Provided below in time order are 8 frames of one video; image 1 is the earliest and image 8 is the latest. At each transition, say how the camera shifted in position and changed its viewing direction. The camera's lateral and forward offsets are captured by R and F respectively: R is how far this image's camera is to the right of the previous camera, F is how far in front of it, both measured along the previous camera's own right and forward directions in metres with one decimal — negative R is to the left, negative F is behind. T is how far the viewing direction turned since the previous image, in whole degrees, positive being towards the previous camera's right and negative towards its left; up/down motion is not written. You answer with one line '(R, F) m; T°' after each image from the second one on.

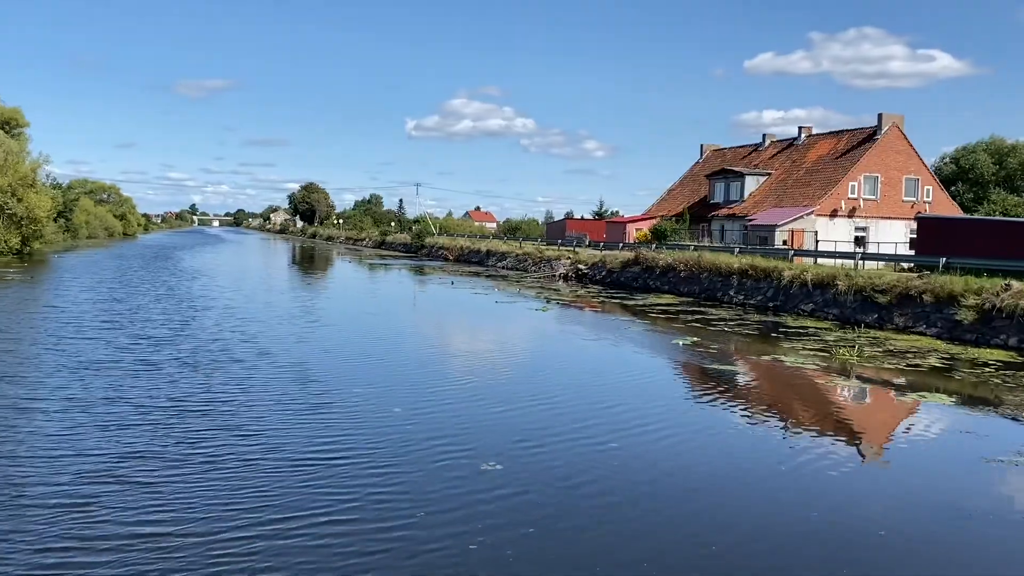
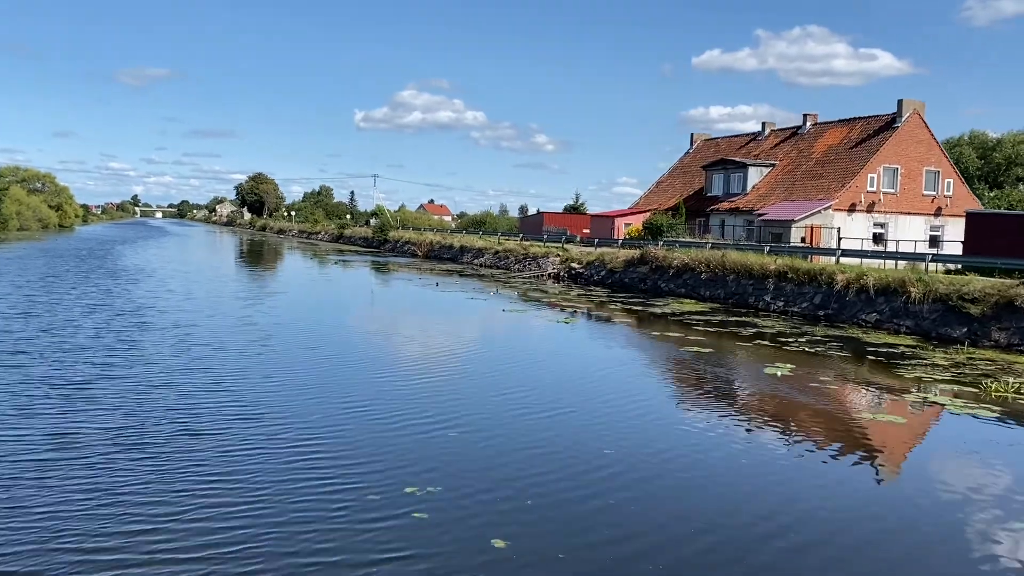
(-1.7, +3.8) m; +4°
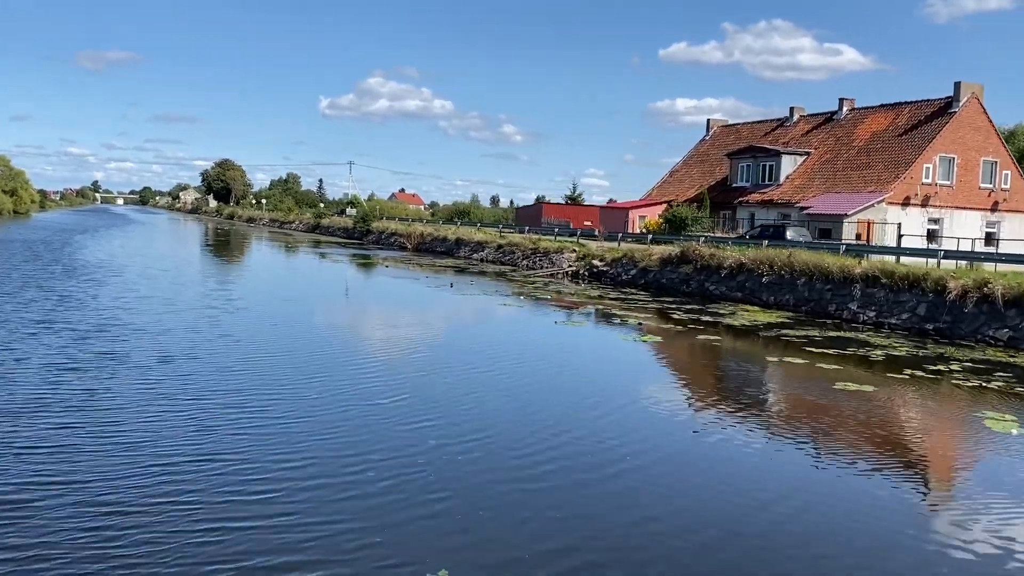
(-2.0, +3.8) m; +2°
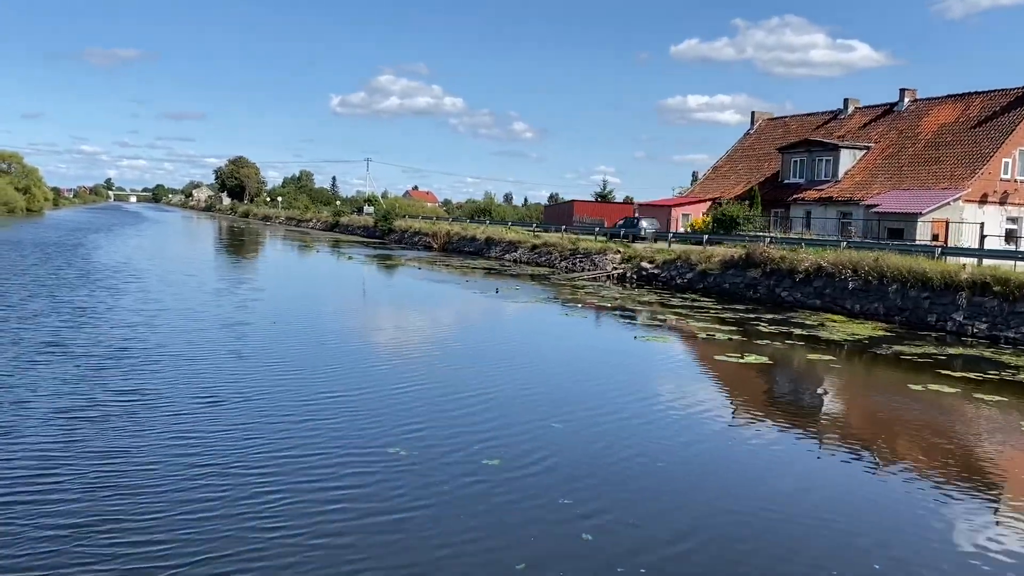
(-1.3, +2.1) m; -1°
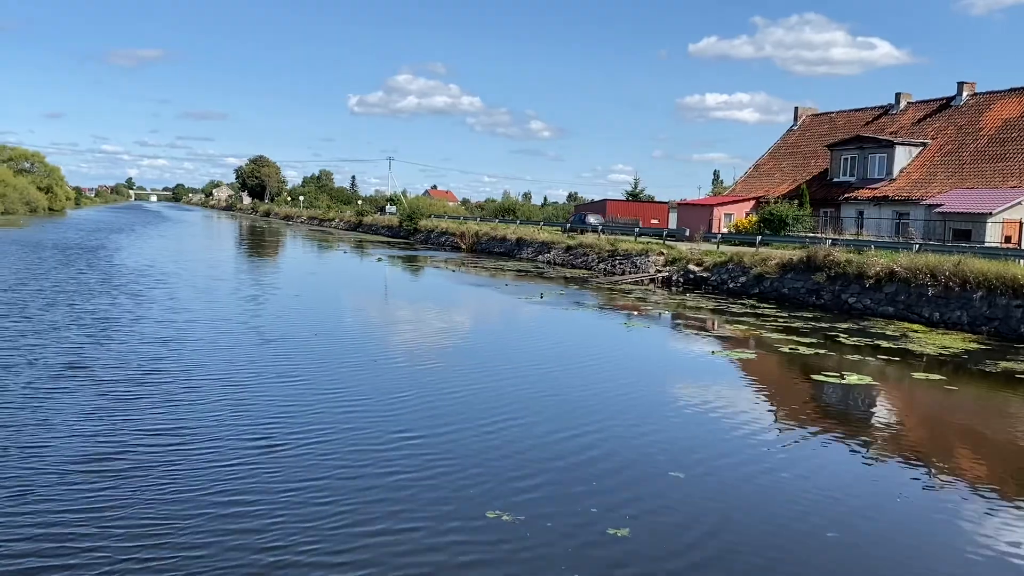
(-0.9, +1.4) m; -1°
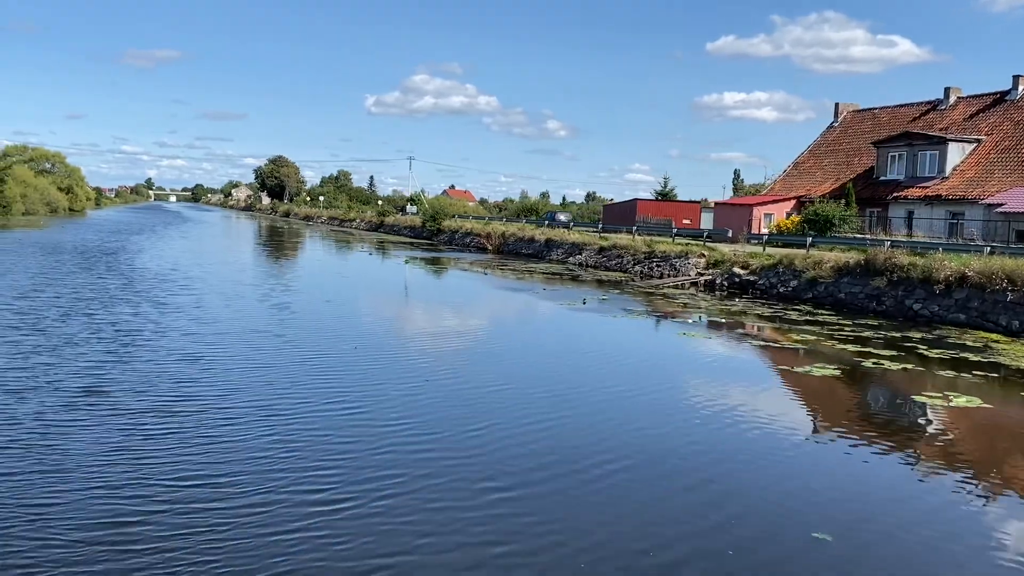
(-0.7, +1.2) m; -1°
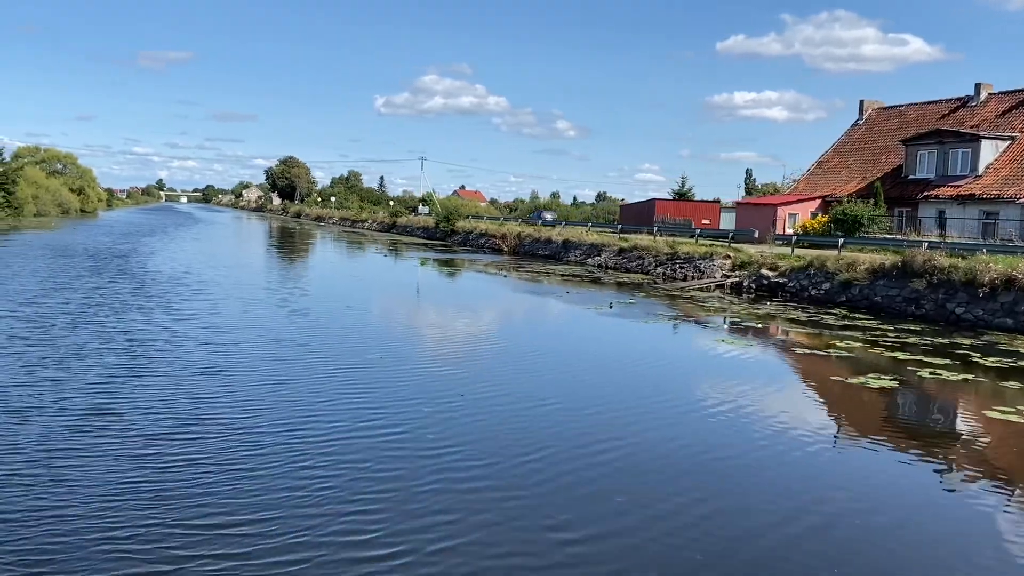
(-0.4, +0.7) m; -1°
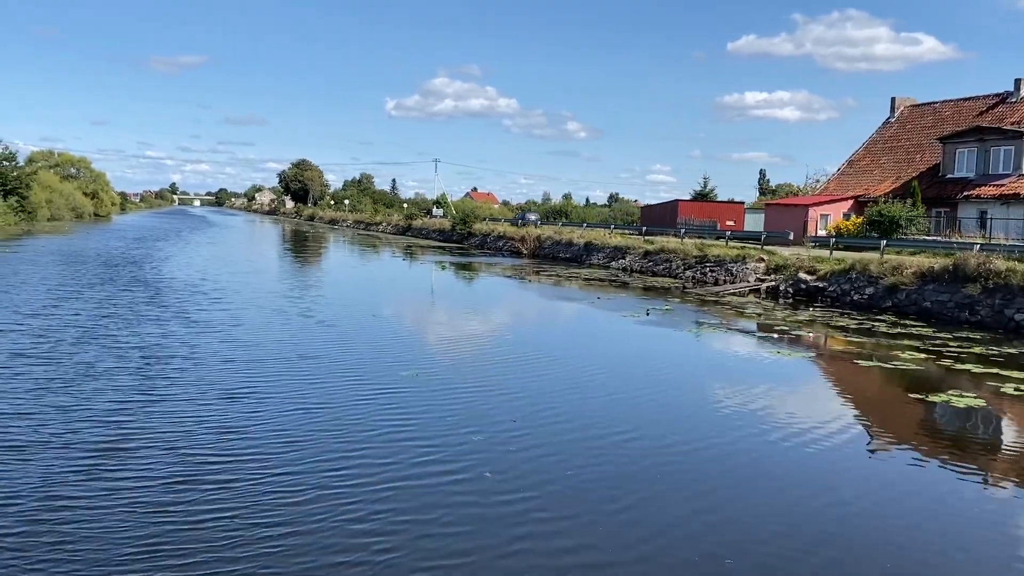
(-0.5, +0.9) m; -1°
